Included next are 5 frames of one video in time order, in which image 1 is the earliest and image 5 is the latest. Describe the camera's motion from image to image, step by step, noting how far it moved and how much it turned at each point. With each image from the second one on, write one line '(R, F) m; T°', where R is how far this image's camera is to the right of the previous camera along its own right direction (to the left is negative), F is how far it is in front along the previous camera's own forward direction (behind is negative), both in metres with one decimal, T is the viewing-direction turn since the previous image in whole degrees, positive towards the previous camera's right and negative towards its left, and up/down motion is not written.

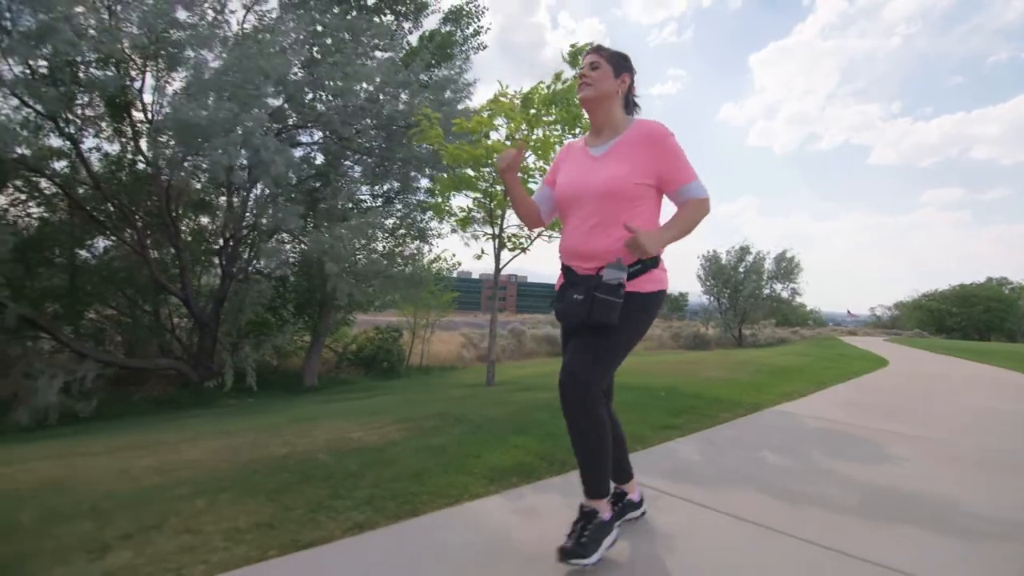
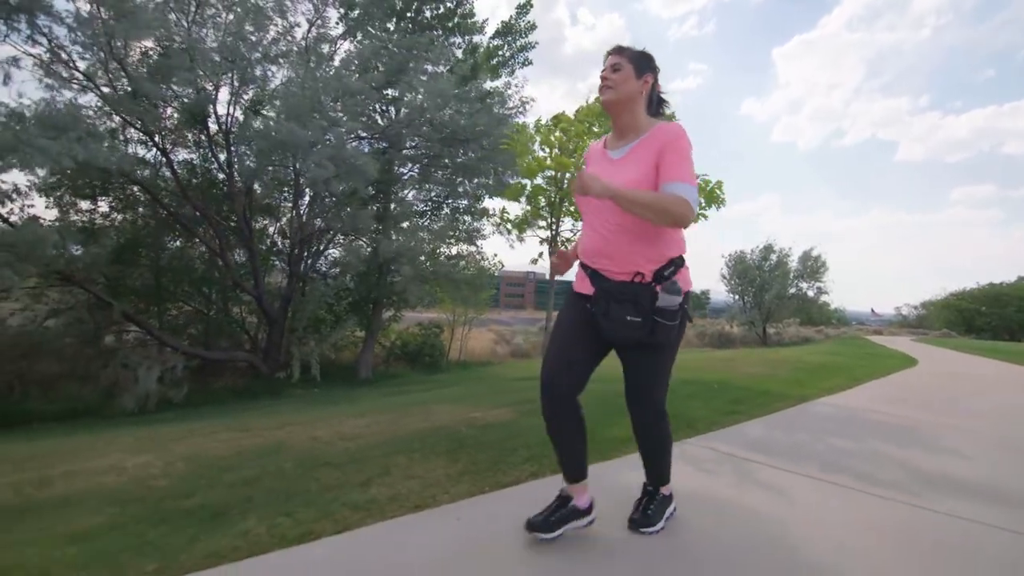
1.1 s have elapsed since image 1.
(-0.5, -0.6) m; -2°
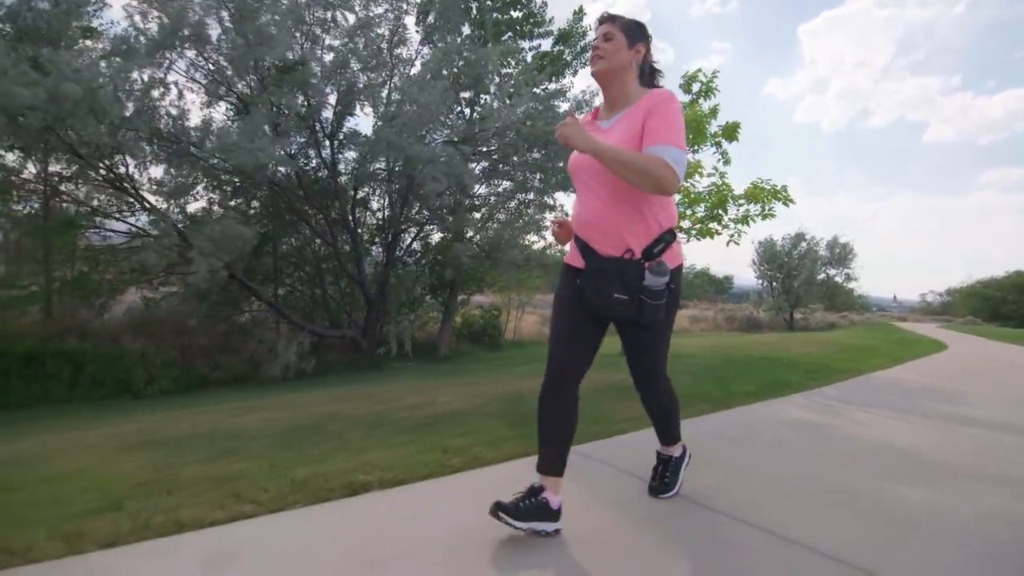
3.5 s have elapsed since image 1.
(-1.1, -1.2) m; -2°
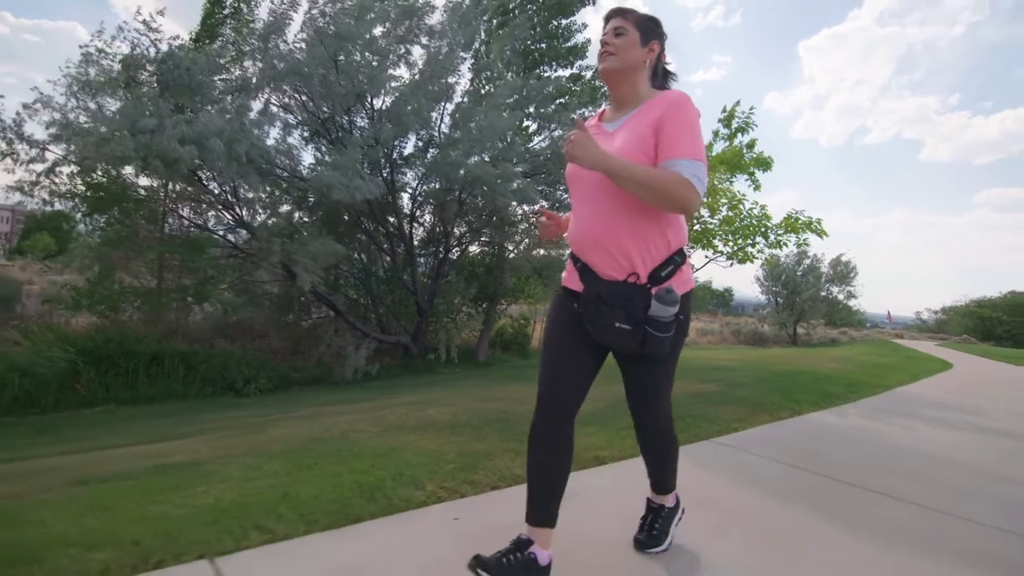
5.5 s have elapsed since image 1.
(-1.0, -0.8) m; 0°
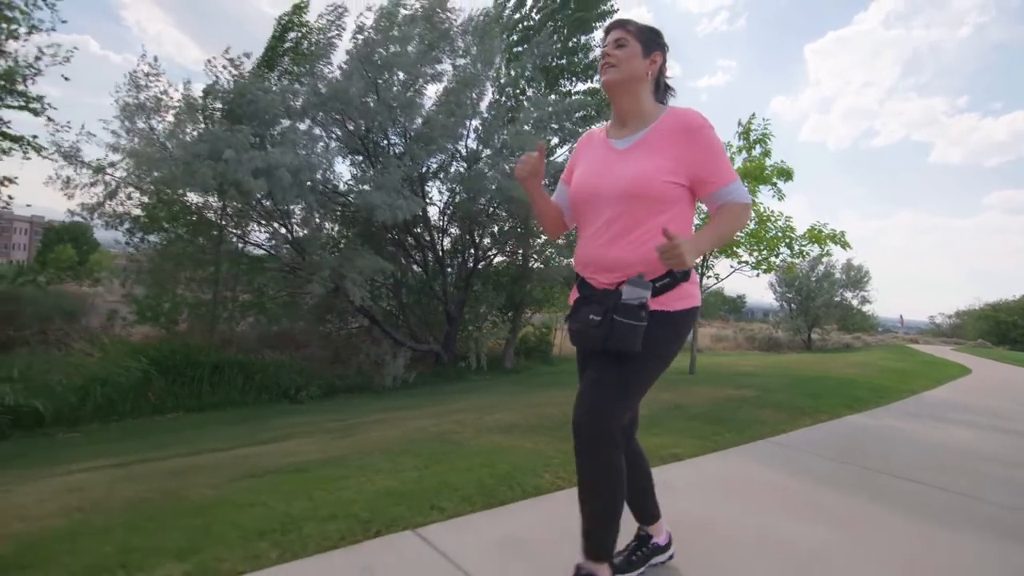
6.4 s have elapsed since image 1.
(-0.4, -0.4) m; -1°
